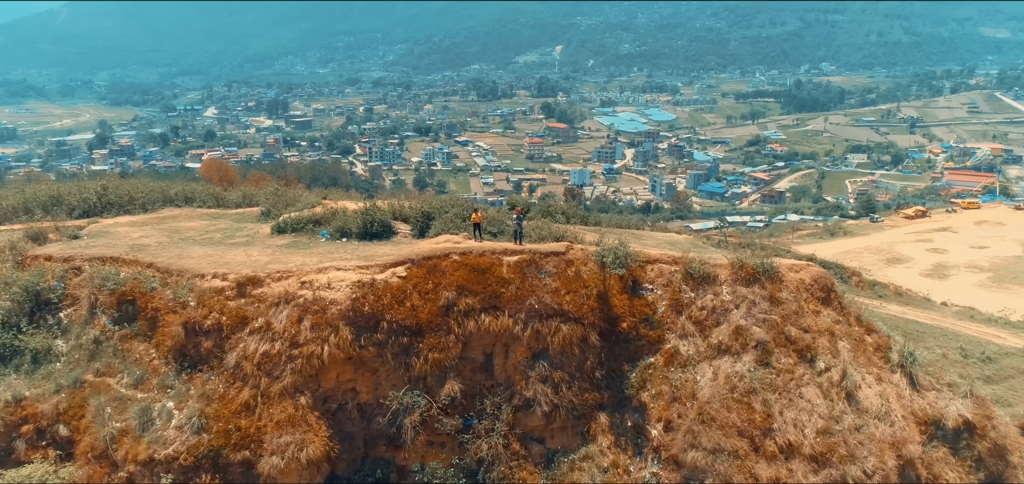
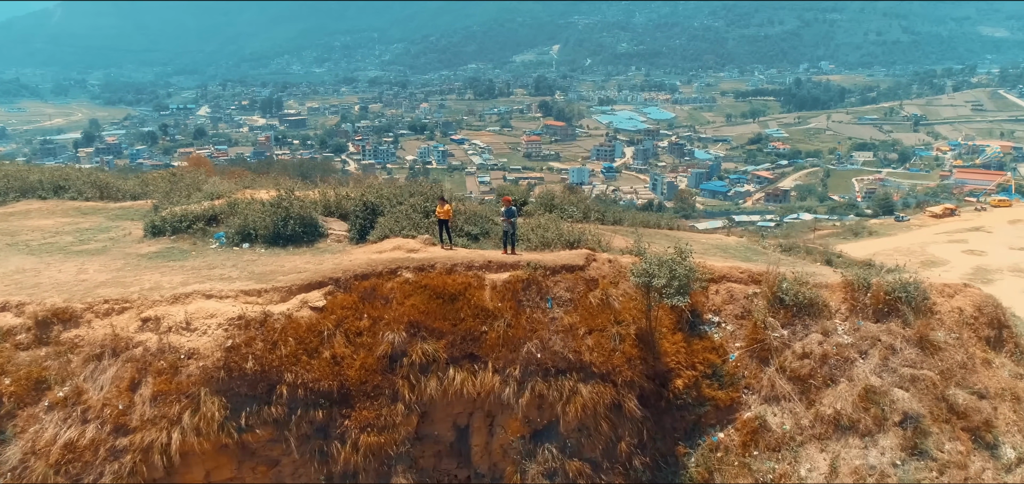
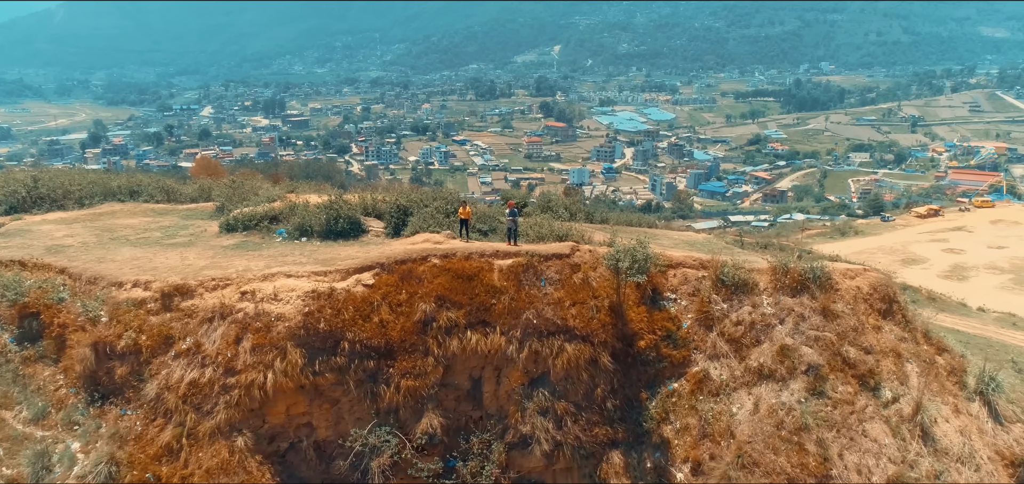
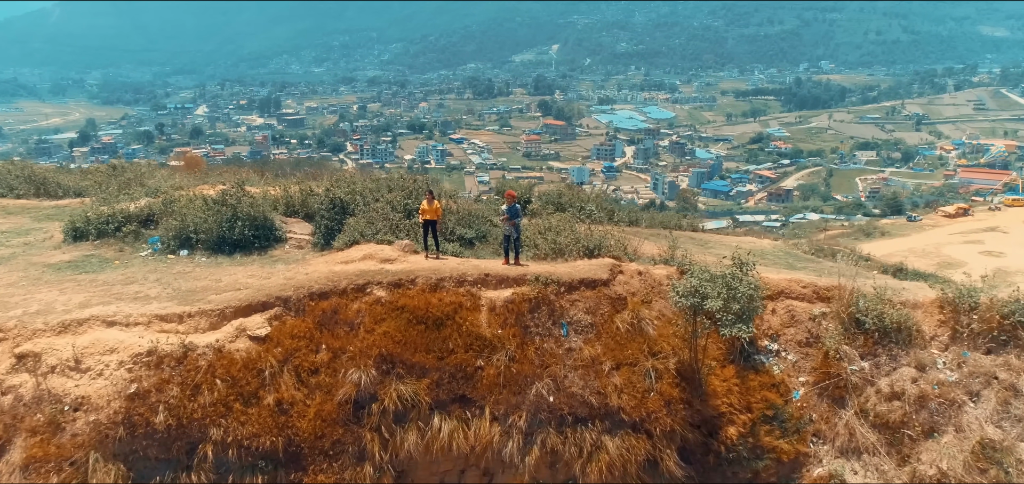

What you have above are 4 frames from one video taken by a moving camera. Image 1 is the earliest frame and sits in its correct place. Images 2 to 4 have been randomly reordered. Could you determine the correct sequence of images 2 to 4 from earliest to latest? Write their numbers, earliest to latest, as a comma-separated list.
3, 2, 4
